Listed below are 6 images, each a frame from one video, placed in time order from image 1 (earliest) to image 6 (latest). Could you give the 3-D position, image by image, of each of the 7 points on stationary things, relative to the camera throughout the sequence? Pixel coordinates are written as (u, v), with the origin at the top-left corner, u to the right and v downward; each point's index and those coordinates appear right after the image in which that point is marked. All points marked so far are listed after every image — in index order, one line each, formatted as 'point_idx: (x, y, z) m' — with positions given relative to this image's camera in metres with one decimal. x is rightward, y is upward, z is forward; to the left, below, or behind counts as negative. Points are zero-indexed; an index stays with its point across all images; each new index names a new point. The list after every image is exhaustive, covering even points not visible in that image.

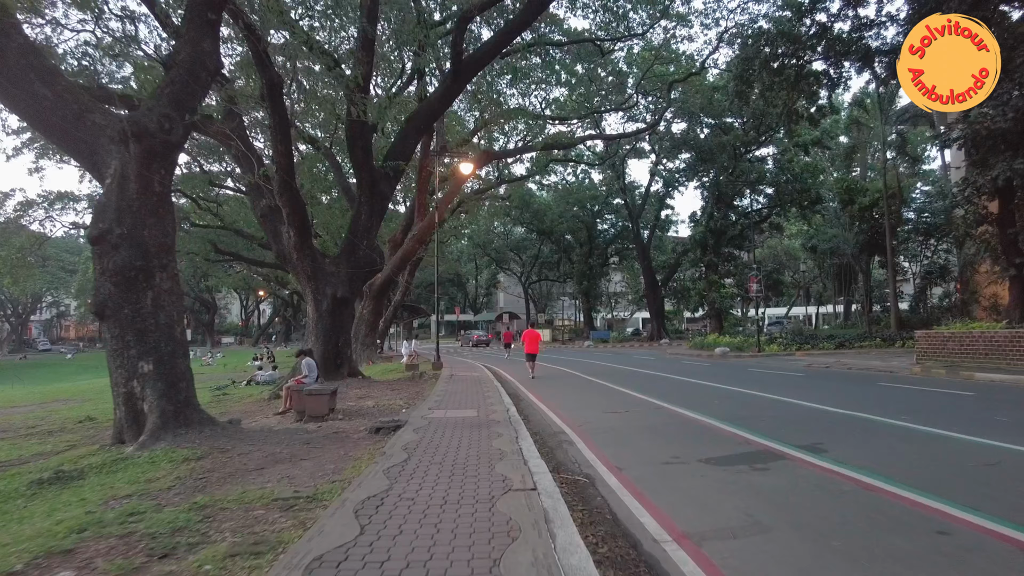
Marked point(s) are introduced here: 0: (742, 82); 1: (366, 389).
0: (+7.6, +6.7, +19.8) m
1: (-3.7, -2.5, +14.9) m
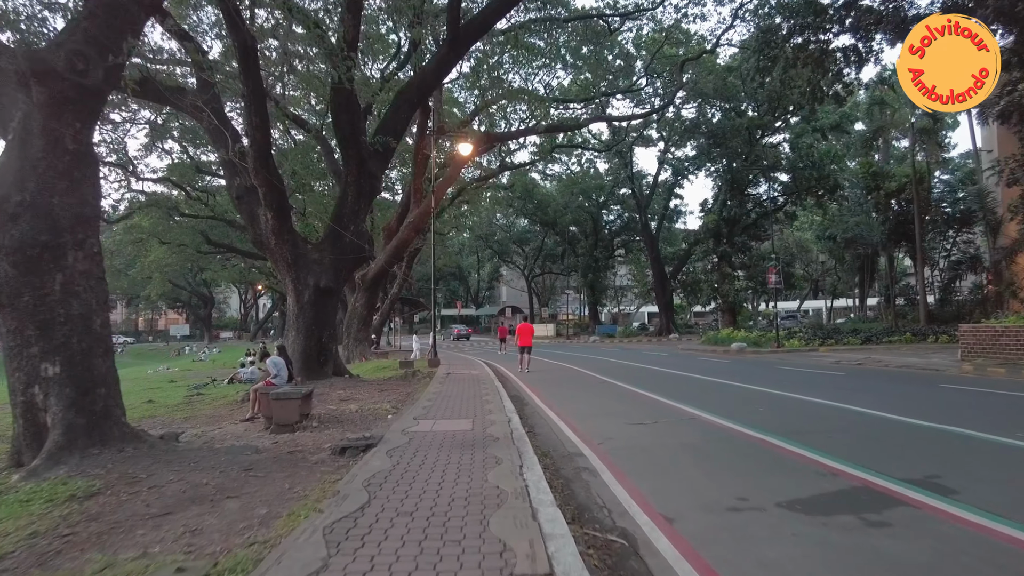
0: (+7.6, +6.9, +18.5) m
1: (-3.7, -2.3, +13.8) m
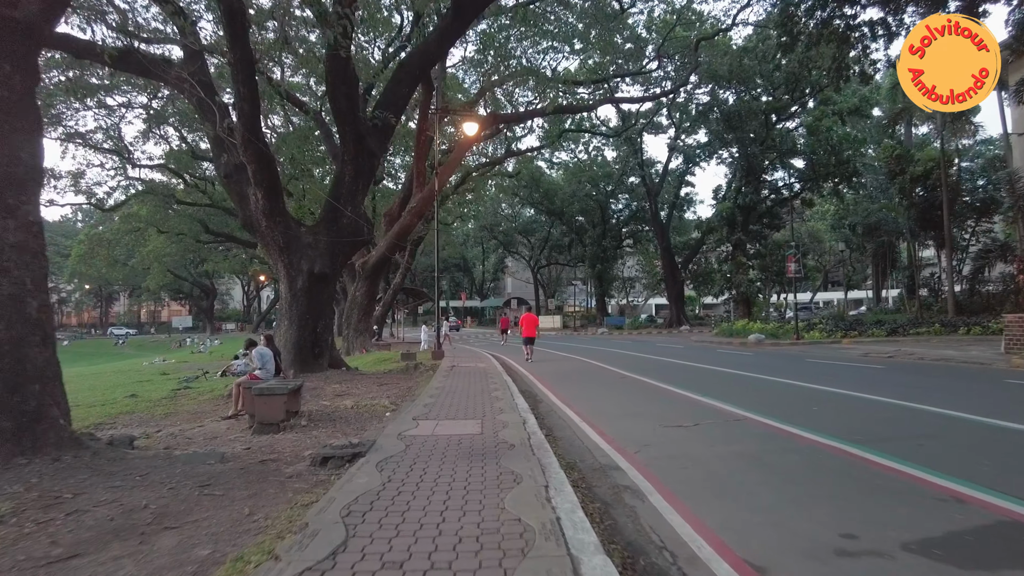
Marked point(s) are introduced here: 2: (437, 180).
0: (+7.9, +7.2, +17.6) m
1: (-3.5, -2.1, +13.1) m
2: (-2.3, +3.2, +18.4) m
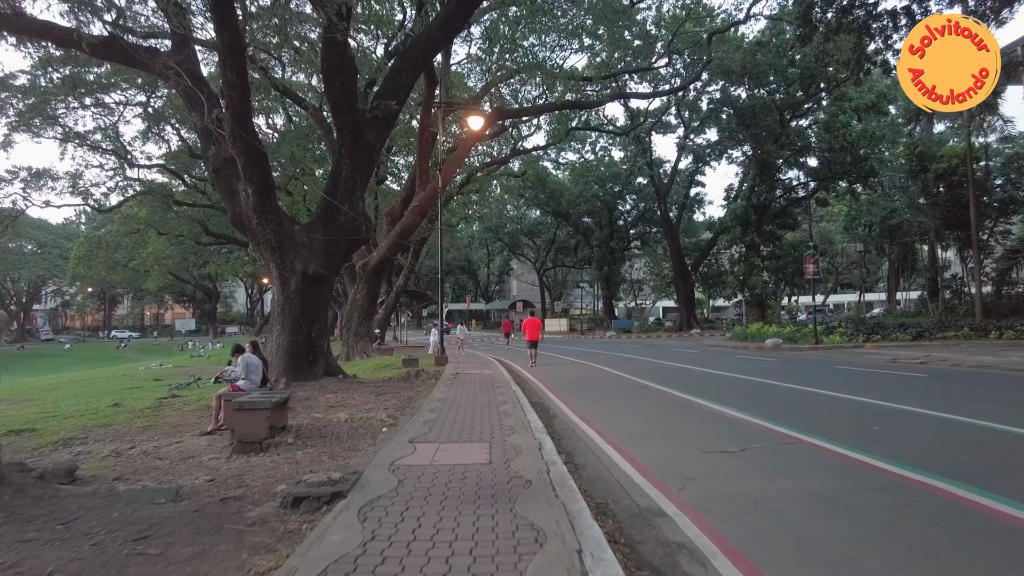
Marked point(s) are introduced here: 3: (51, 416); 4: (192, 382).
0: (+8.0, +7.2, +17.0) m
1: (-3.3, -2.1, +12.5) m
2: (-2.1, +3.2, +17.7) m
3: (-8.0, -2.2, +10.6) m
4: (-6.8, -2.0, +13.0) m
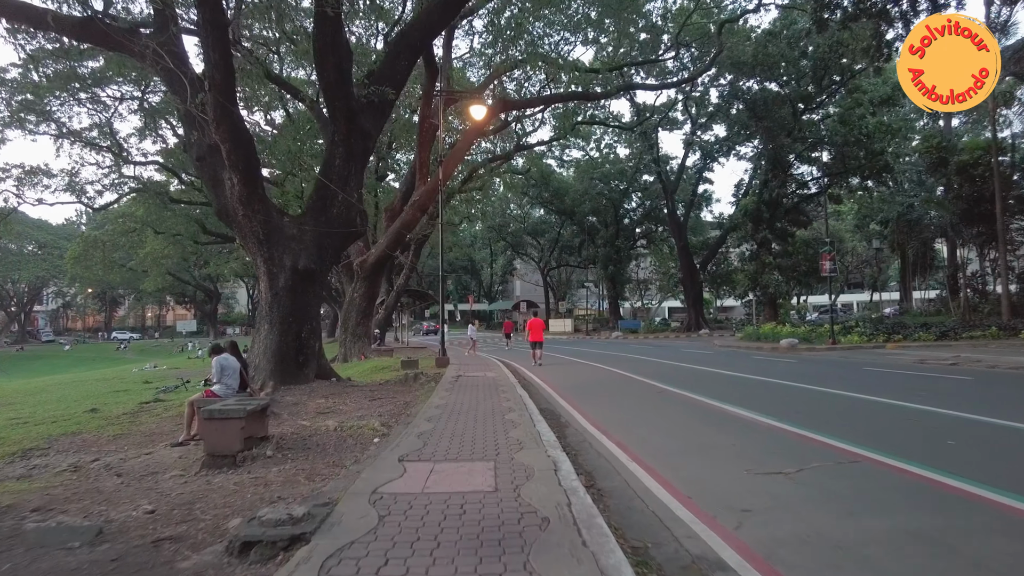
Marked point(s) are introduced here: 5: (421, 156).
0: (+8.1, +7.2, +16.3) m
1: (-3.2, -2.1, +11.9) m
2: (-2.0, +3.2, +17.1) m
3: (-7.9, -2.2, +10.0) m
4: (-6.7, -2.0, +12.4) m
5: (-2.5, +3.8, +17.8) m
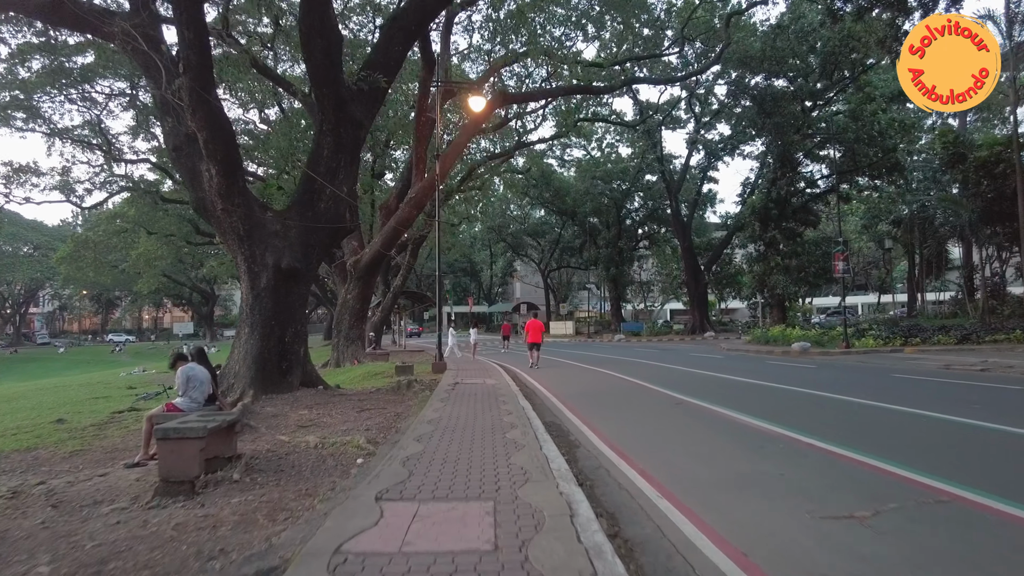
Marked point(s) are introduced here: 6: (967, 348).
0: (+8.2, +7.2, +15.7) m
1: (-3.2, -2.1, +11.2) m
2: (-2.0, +3.1, +16.5) m
3: (-7.9, -2.2, +9.4) m
4: (-6.6, -2.0, +11.8) m
5: (-2.5, +3.7, +17.2) m
6: (+13.6, -1.9, +18.9) m
